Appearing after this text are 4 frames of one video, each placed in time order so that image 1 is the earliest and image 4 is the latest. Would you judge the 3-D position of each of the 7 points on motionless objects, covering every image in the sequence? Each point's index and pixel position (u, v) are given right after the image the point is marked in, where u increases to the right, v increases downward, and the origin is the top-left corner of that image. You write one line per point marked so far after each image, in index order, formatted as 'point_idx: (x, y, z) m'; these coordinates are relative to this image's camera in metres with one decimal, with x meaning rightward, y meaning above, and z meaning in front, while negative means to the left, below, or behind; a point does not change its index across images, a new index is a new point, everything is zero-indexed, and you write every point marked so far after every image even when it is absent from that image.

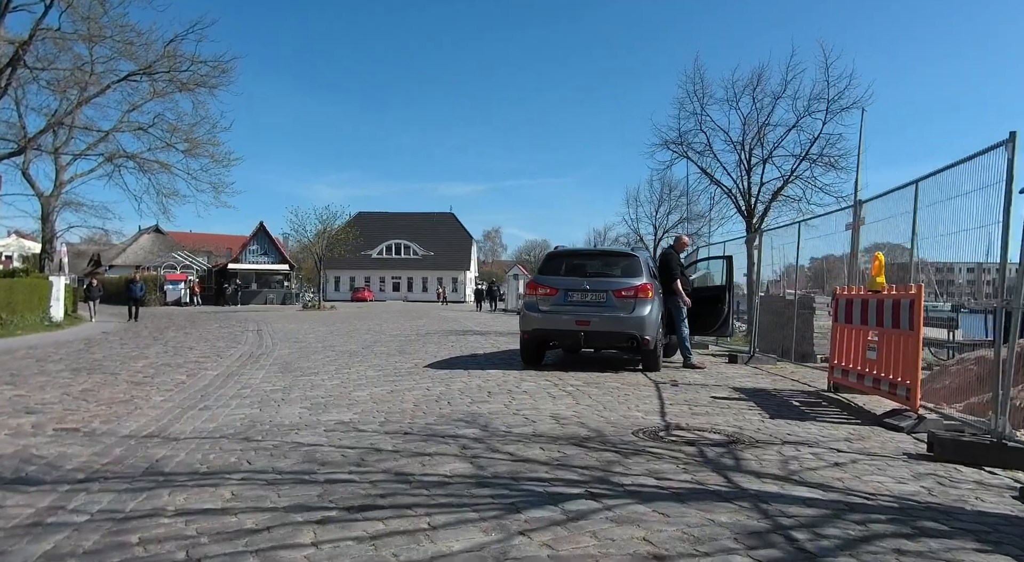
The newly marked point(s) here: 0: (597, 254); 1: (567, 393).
0: (+1.3, +0.4, +10.7) m
1: (+0.6, -1.3, +7.7) m
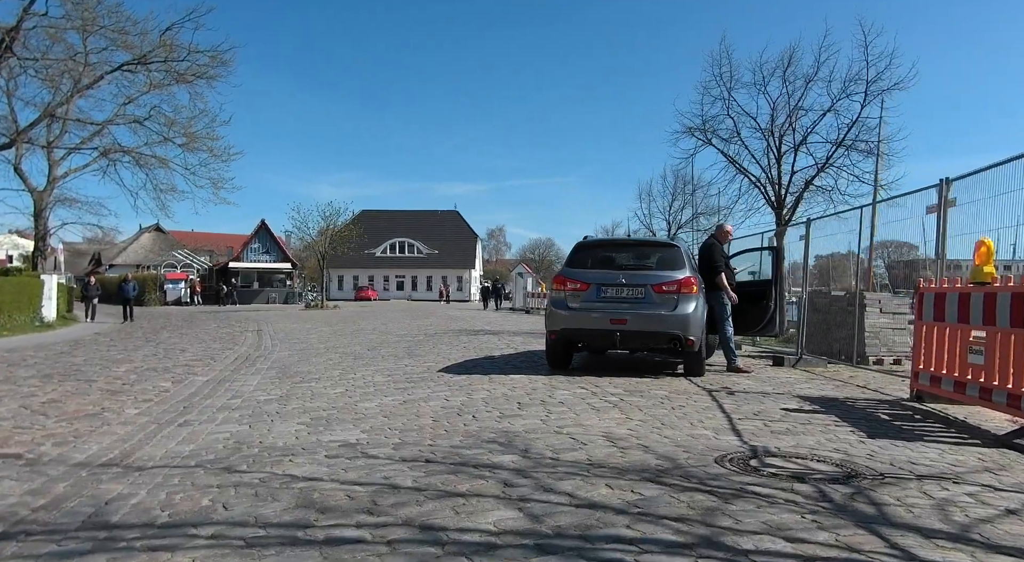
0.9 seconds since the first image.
0: (+1.7, +0.5, +9.6) m
1: (+1.0, -1.2, +6.5) m
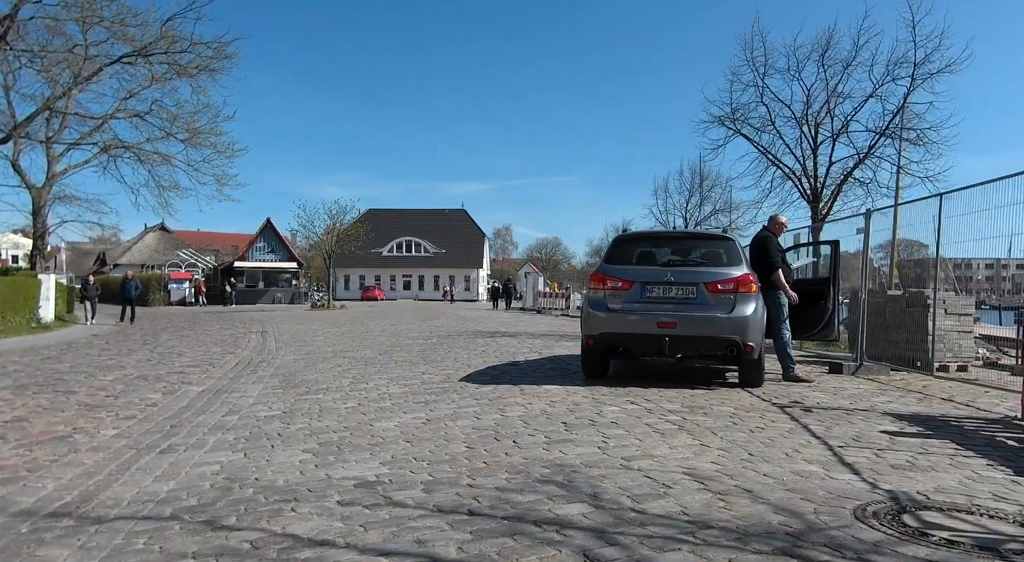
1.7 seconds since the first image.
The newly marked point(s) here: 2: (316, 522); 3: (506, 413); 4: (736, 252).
0: (+2.1, +0.5, +8.5) m
1: (+1.3, -1.2, +5.5) m
2: (-1.0, -1.2, +3.4) m
3: (-0.1, -1.2, +6.2) m
4: (+2.8, +0.4, +8.2) m
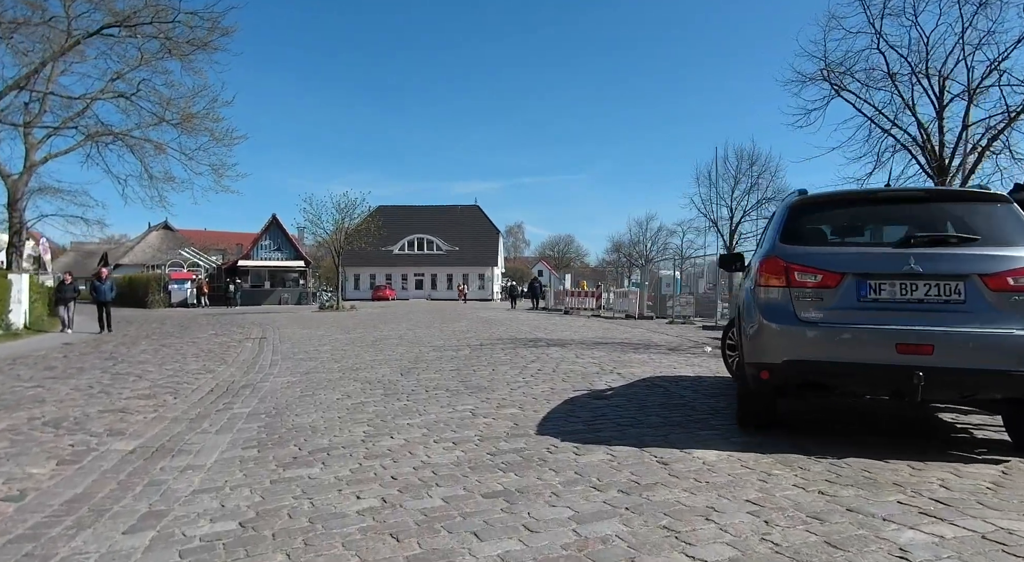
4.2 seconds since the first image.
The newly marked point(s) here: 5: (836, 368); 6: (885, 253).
0: (+2.9, +0.6, +5.2) m
1: (+2.2, -1.1, +2.2) m
2: (-0.2, -1.2, +0.1) m
3: (+0.8, -1.2, +2.9) m
4: (+3.6, +0.4, +4.9) m
5: (+2.3, -0.6, +4.7) m
6: (+2.6, +0.2, +4.7) m
